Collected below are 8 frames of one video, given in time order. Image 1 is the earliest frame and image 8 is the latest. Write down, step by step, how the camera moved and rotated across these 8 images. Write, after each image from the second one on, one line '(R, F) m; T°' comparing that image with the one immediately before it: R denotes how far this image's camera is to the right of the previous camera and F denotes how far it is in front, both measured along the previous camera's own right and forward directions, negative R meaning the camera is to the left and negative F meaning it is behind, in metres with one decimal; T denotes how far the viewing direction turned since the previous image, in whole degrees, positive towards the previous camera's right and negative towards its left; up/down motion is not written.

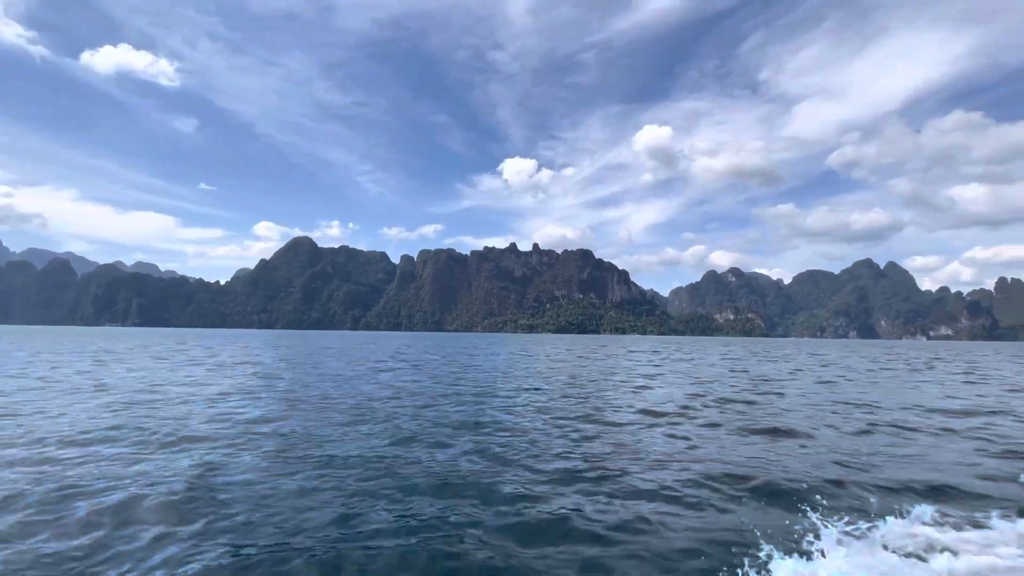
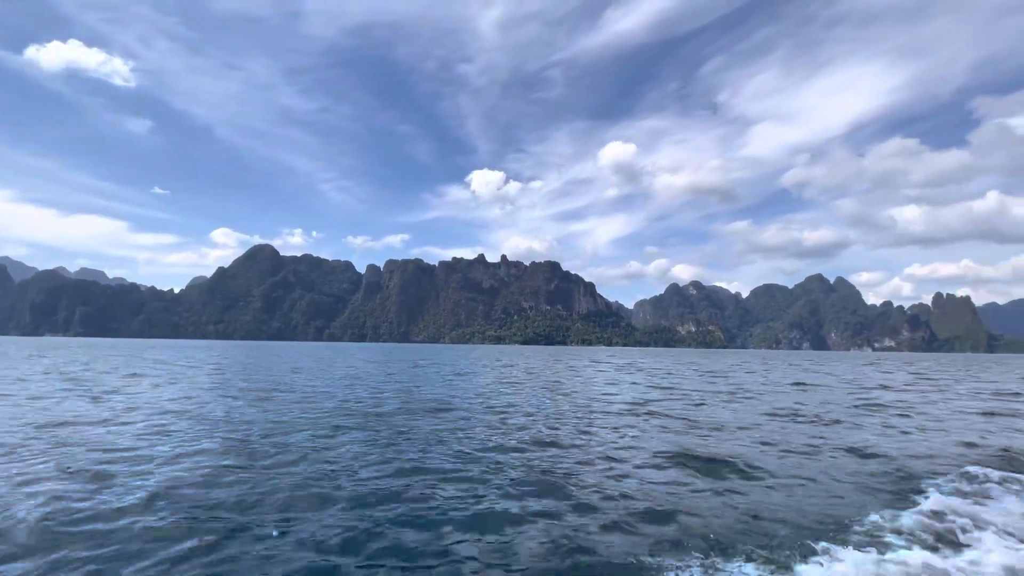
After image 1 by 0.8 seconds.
(-3.9, -0.5) m; +5°
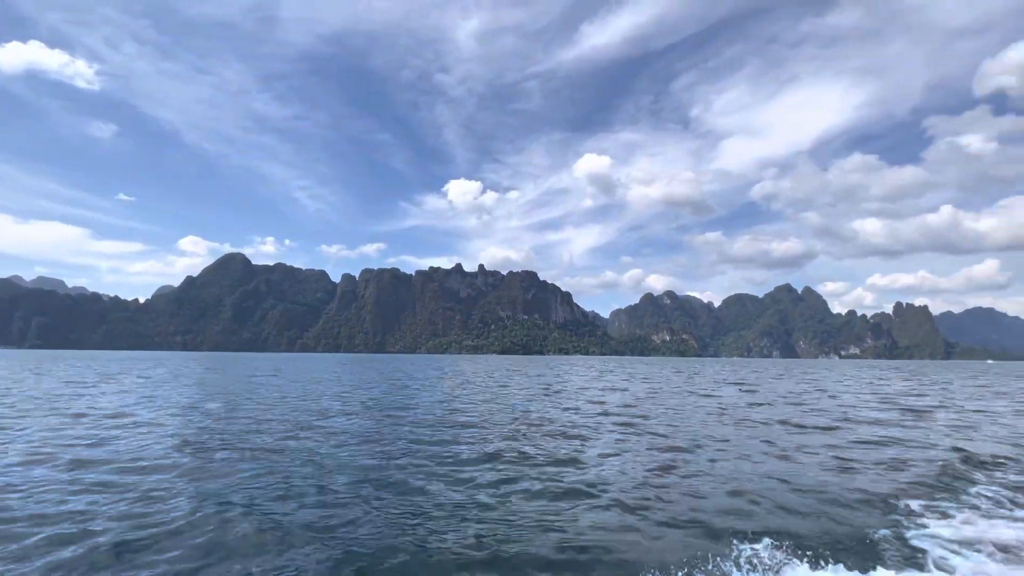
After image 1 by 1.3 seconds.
(-2.4, -0.3) m; +3°
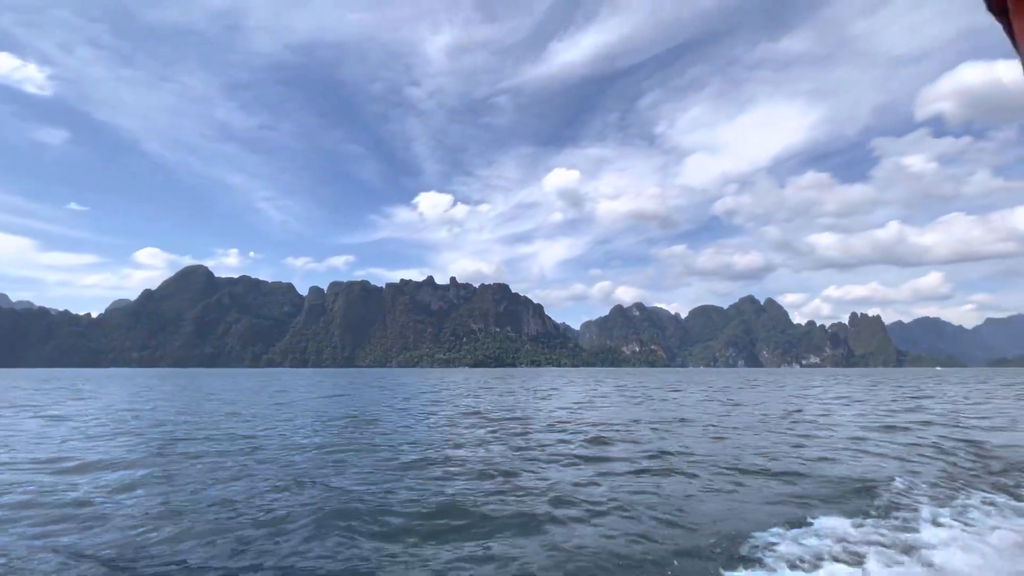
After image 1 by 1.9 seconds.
(-3.4, -0.2) m; +4°
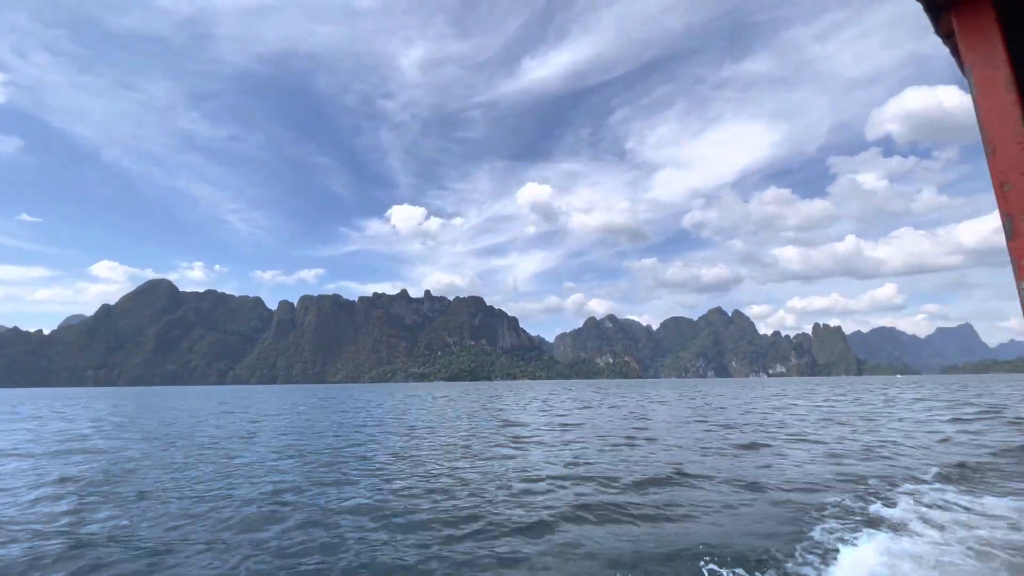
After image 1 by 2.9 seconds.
(-3.2, 0.0) m; +4°
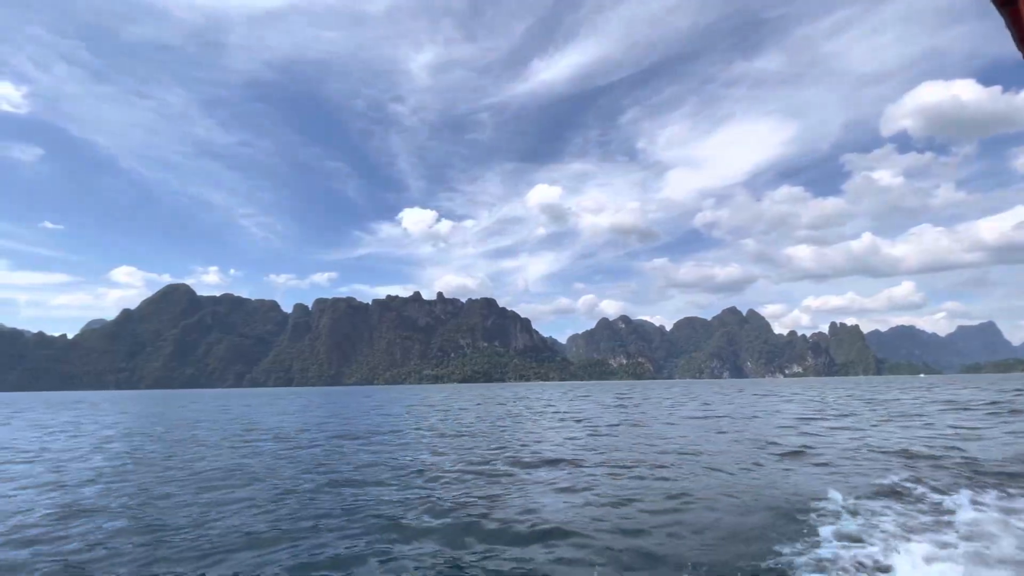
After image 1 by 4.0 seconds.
(+0.1, -0.3) m; -1°
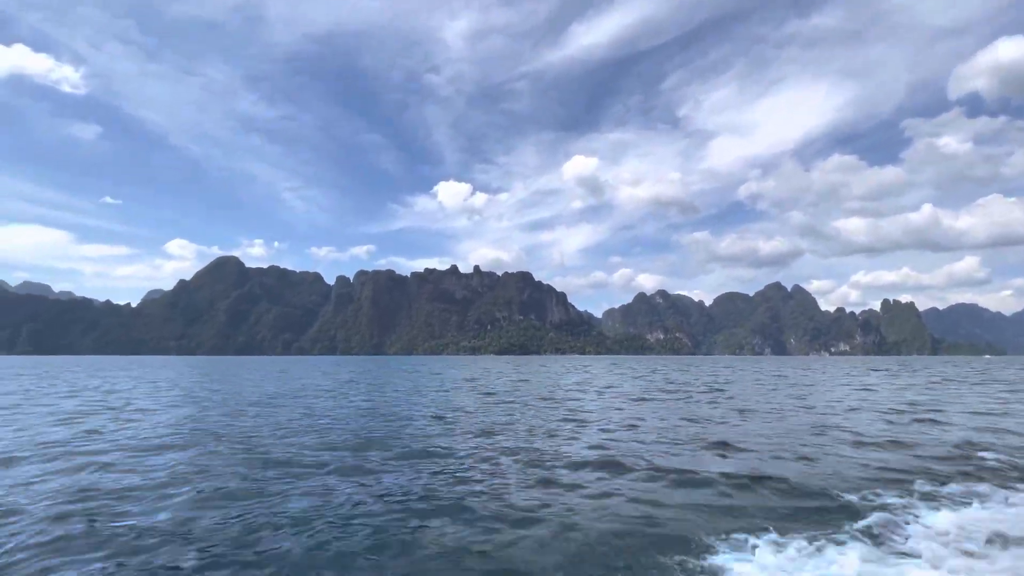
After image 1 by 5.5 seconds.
(+2.5, -0.2) m; -5°
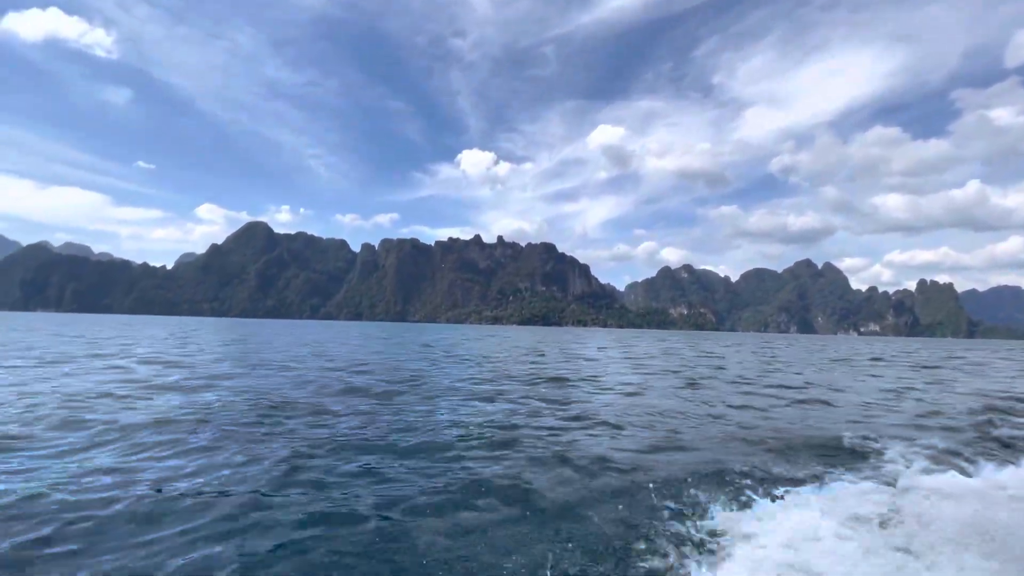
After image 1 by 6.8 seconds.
(+0.8, -0.2) m; -3°
